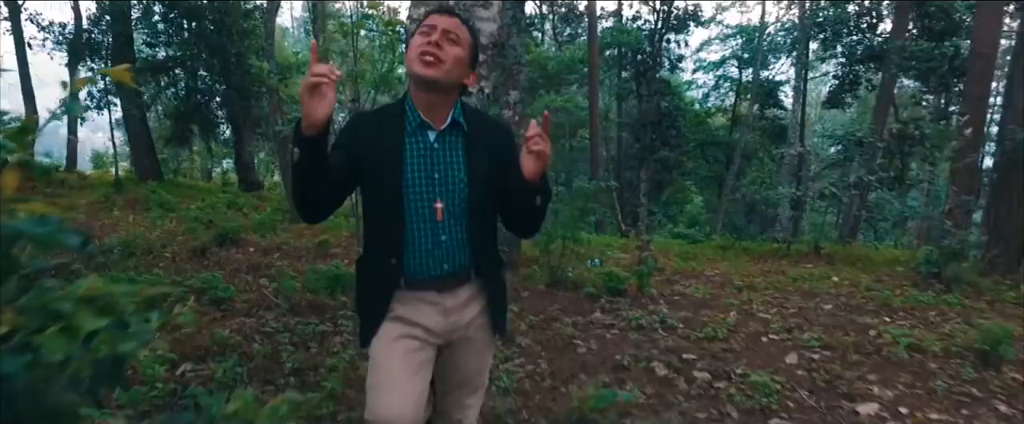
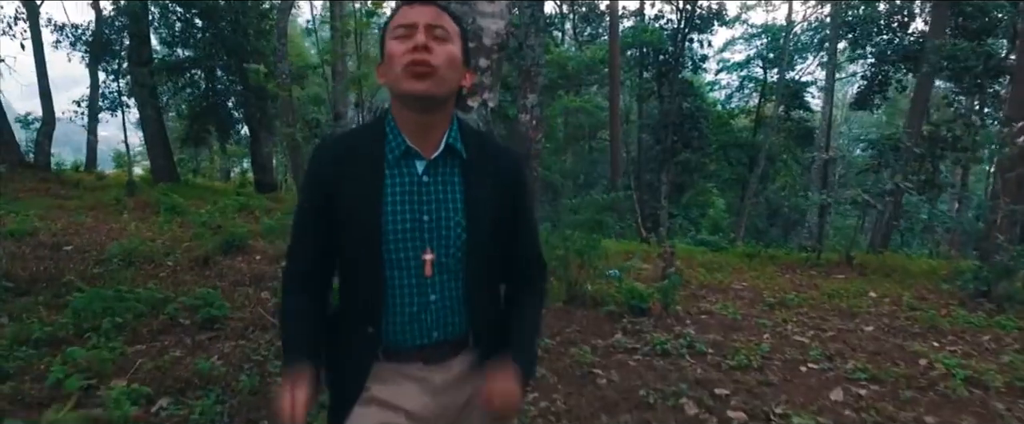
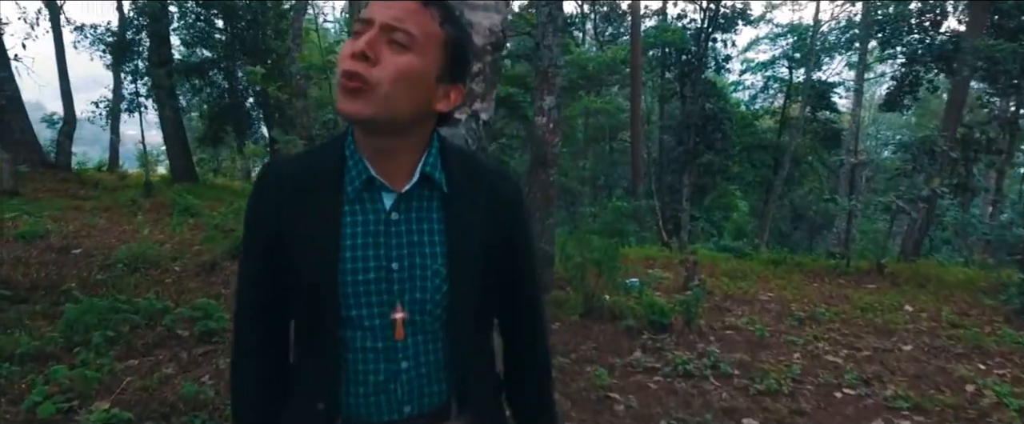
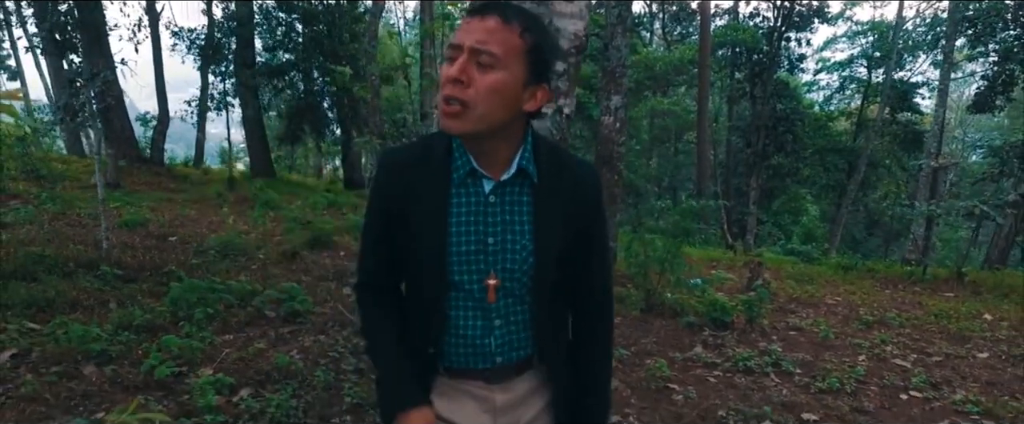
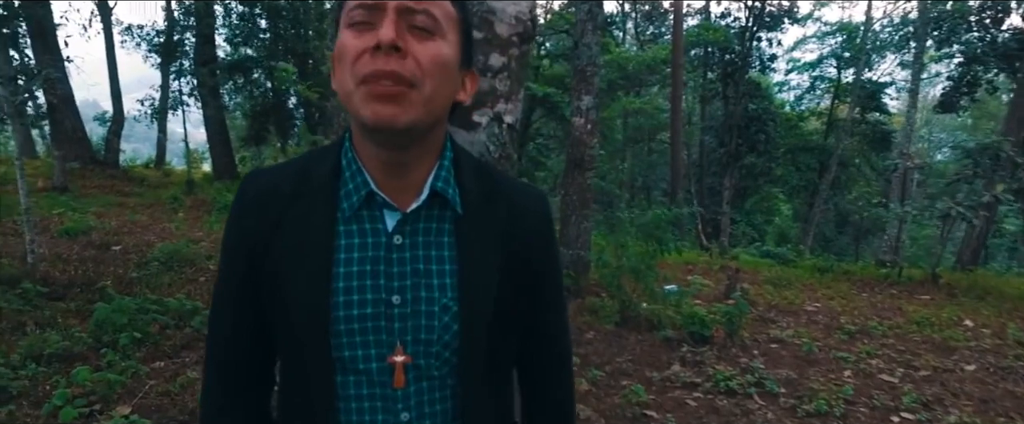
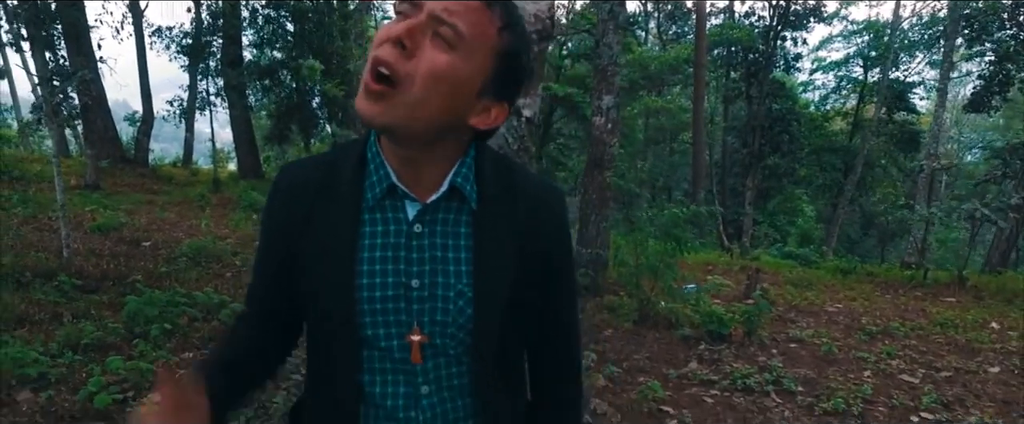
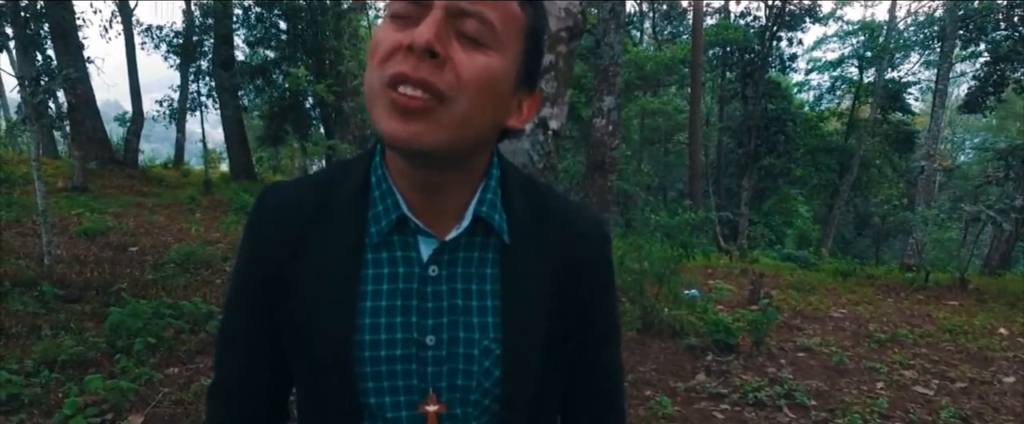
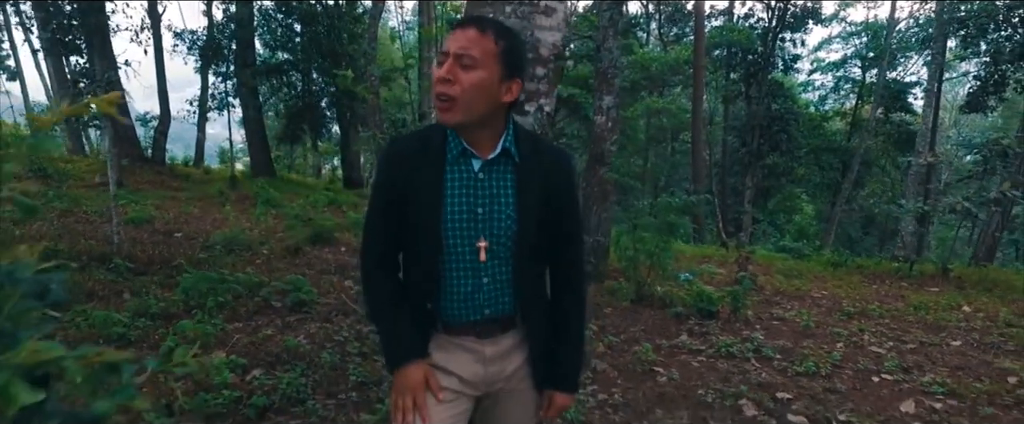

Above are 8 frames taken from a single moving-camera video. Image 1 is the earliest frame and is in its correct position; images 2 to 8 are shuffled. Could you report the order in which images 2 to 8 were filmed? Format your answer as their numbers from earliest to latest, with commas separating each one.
2, 3, 5, 7, 6, 4, 8
